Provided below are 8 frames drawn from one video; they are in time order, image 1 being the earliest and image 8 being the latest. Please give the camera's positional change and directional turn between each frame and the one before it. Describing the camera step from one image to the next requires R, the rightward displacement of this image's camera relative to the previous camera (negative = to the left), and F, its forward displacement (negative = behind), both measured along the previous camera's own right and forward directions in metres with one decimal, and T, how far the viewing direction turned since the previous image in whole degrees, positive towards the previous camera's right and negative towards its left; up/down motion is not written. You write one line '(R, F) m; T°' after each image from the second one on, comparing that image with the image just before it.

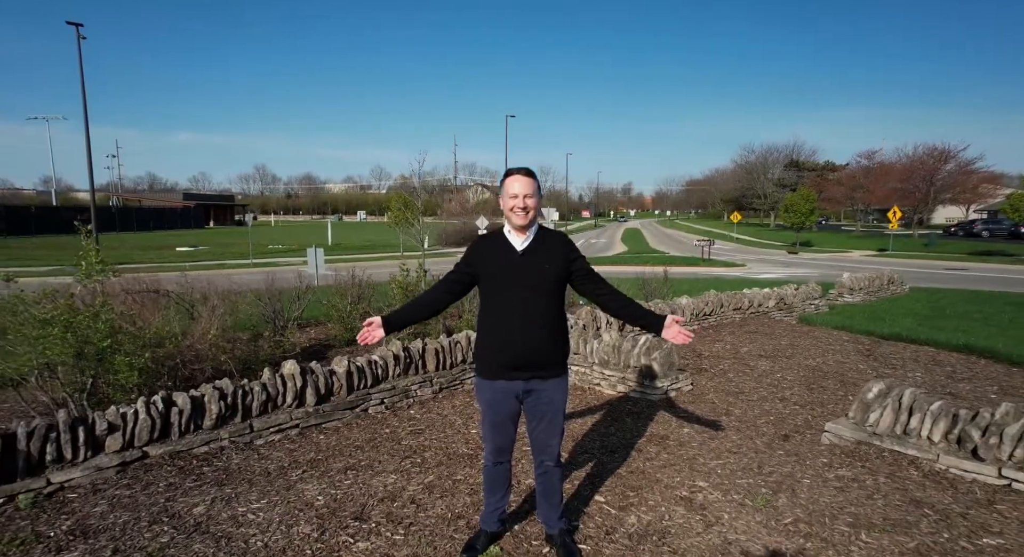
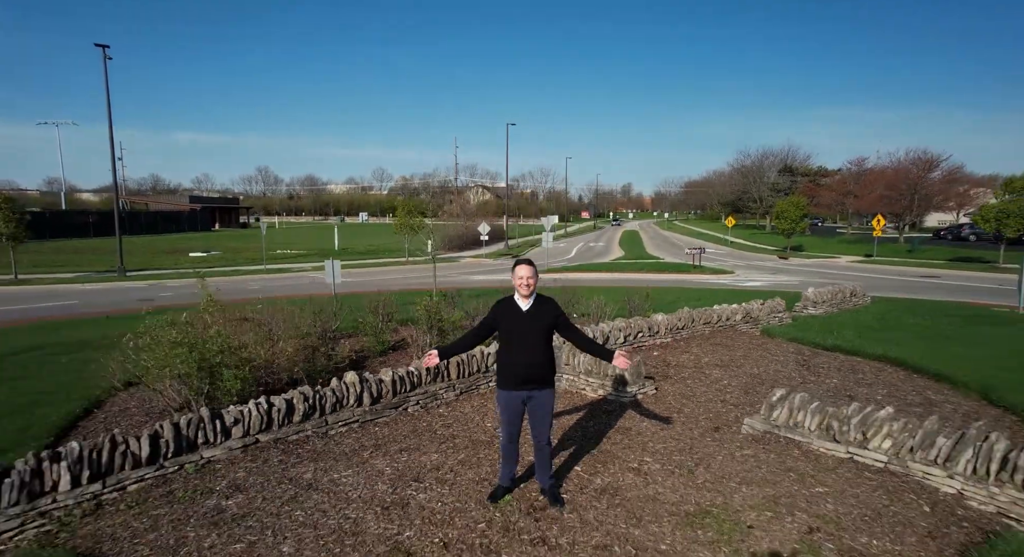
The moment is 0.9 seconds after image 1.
(0.0, -0.4) m; 0°
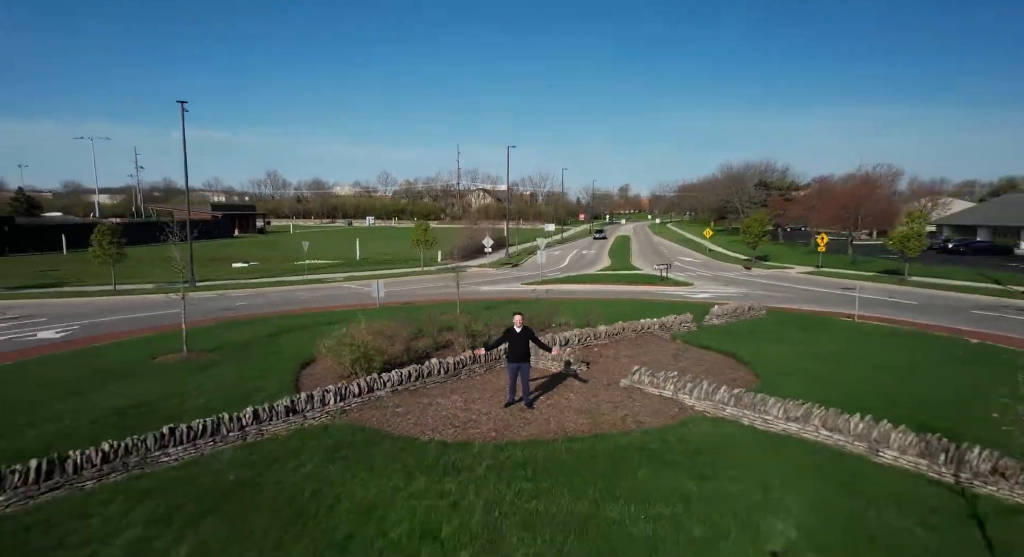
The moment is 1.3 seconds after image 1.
(0.0, -1.7) m; 0°
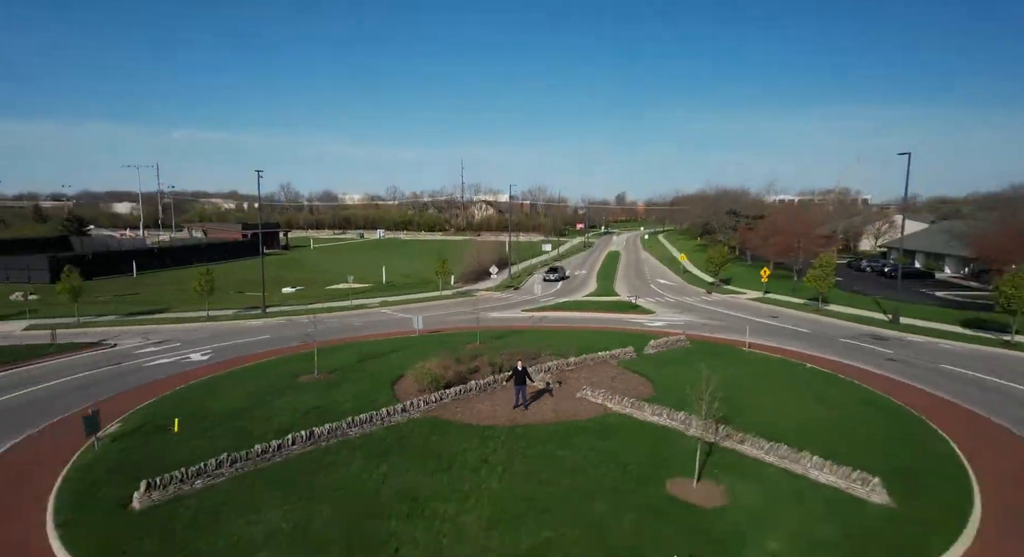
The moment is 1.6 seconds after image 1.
(0.0, -2.7) m; 0°
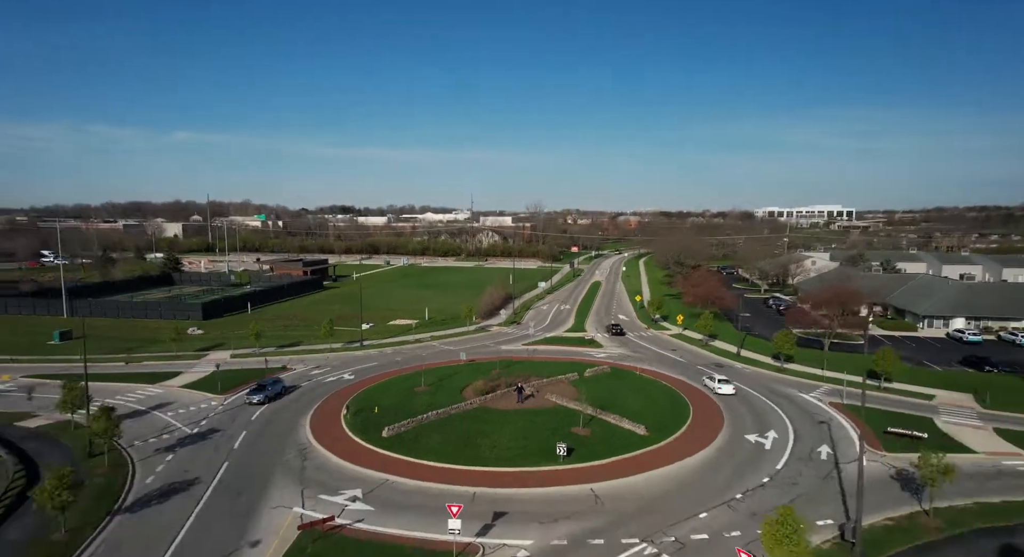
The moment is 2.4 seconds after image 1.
(-0.1, -7.4) m; 0°
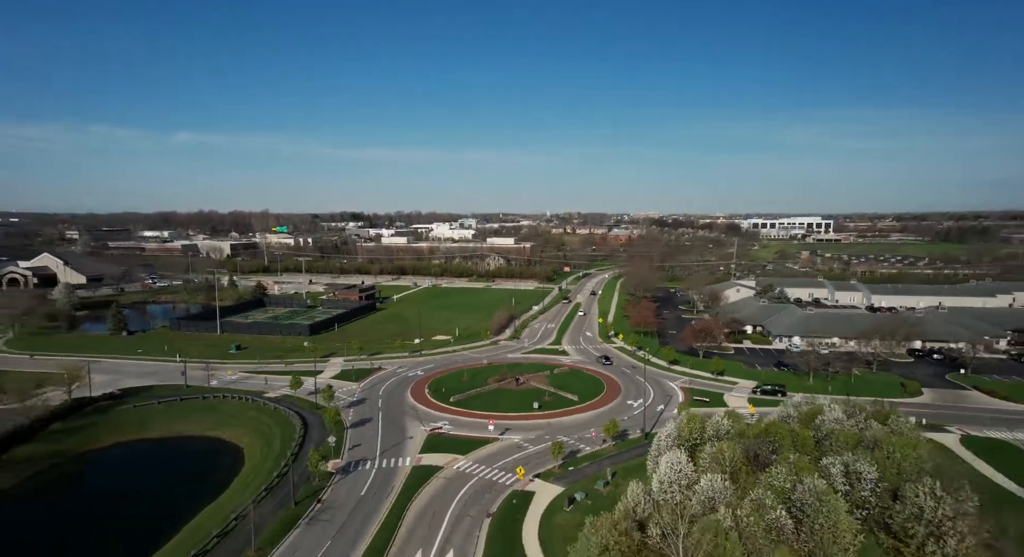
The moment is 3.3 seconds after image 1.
(0.0, -11.8) m; 0°
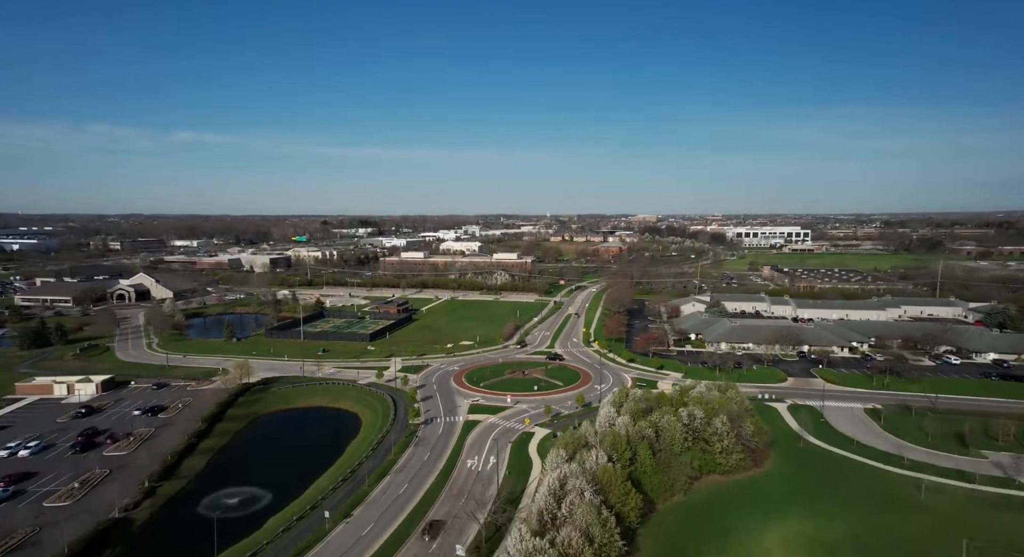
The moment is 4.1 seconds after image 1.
(-0.5, -12.4) m; 0°
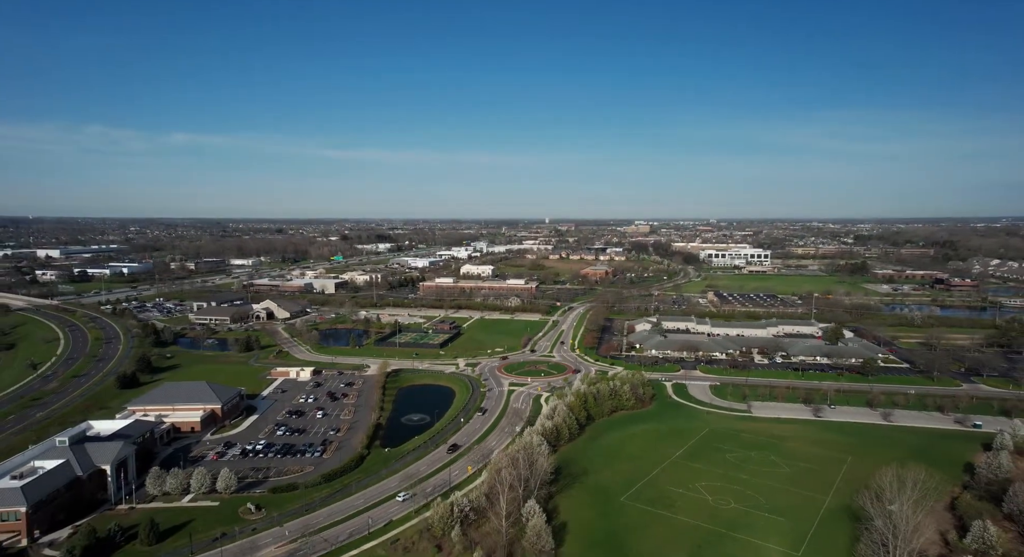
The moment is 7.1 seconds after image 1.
(-2.0, -28.2) m; 0°
